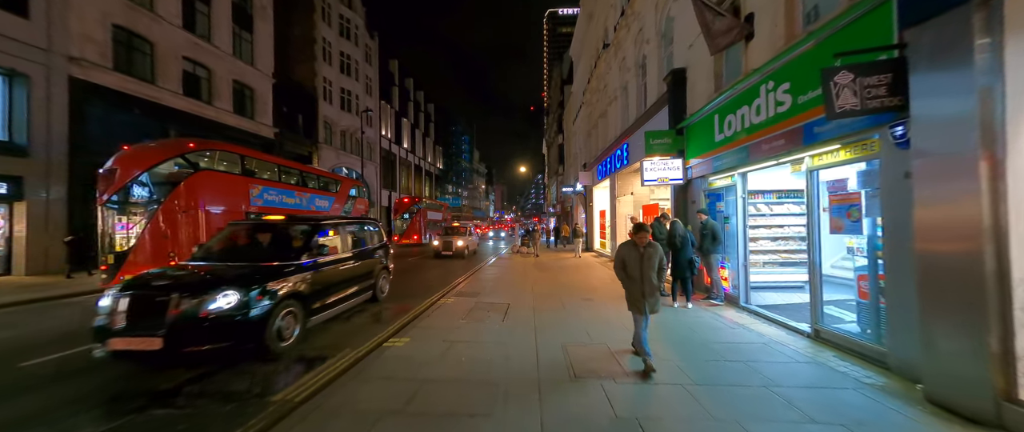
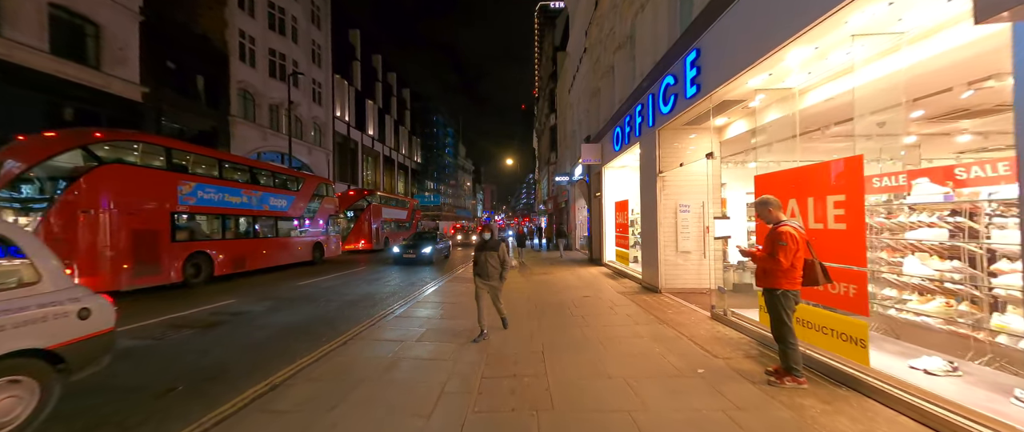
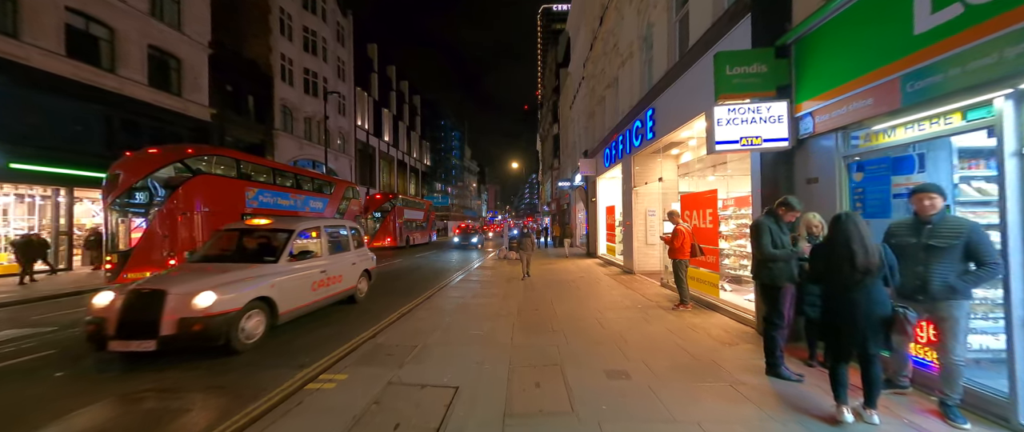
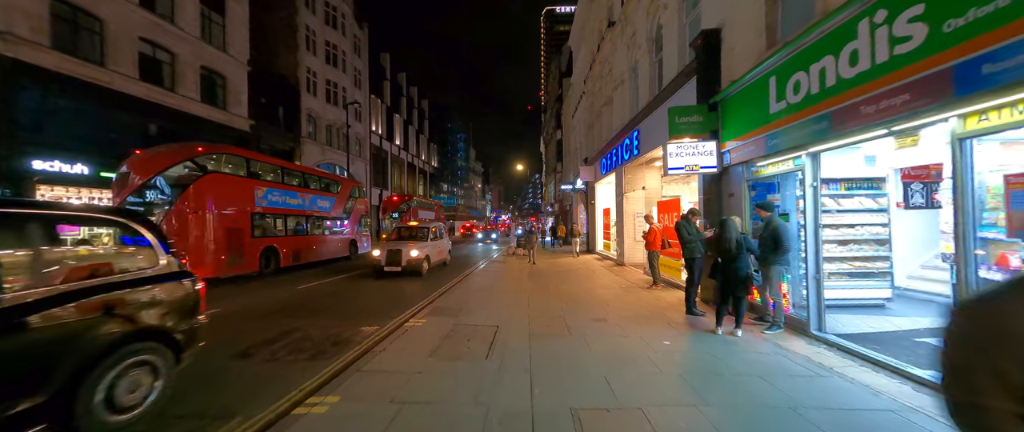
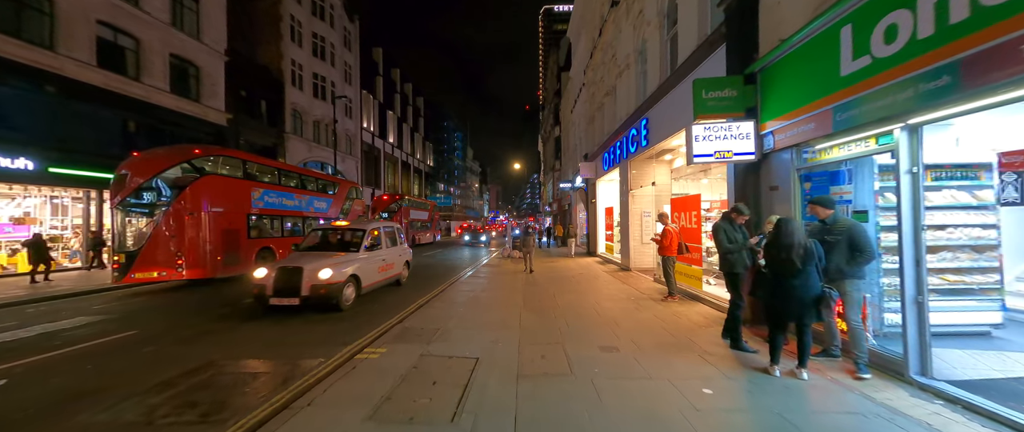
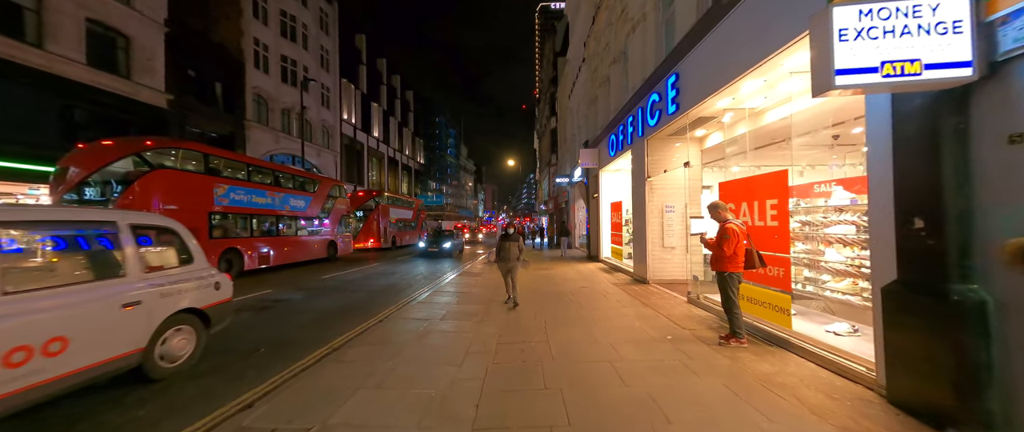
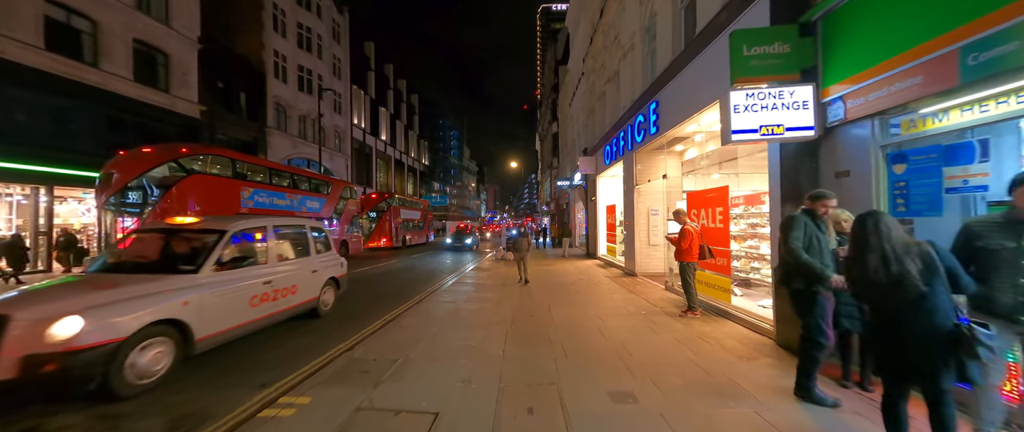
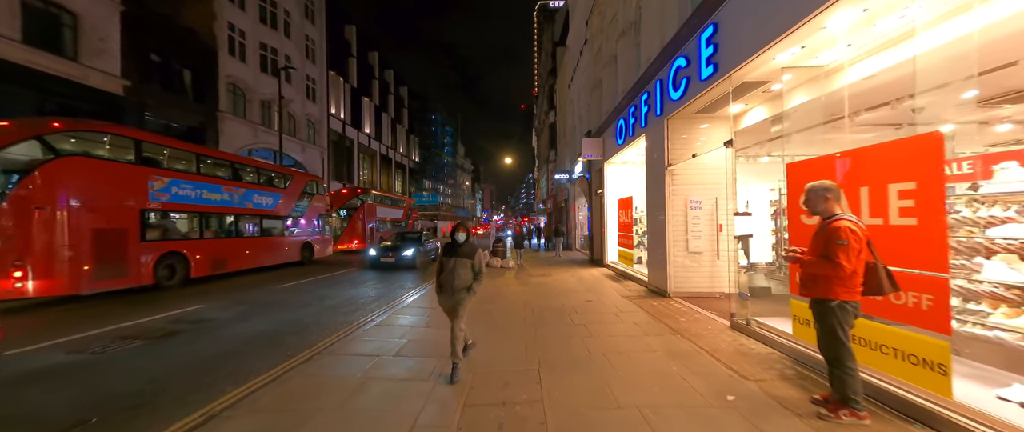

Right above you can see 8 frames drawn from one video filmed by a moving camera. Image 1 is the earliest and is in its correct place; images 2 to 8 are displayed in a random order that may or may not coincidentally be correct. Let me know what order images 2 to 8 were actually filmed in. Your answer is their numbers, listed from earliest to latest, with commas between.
4, 5, 3, 7, 6, 2, 8
